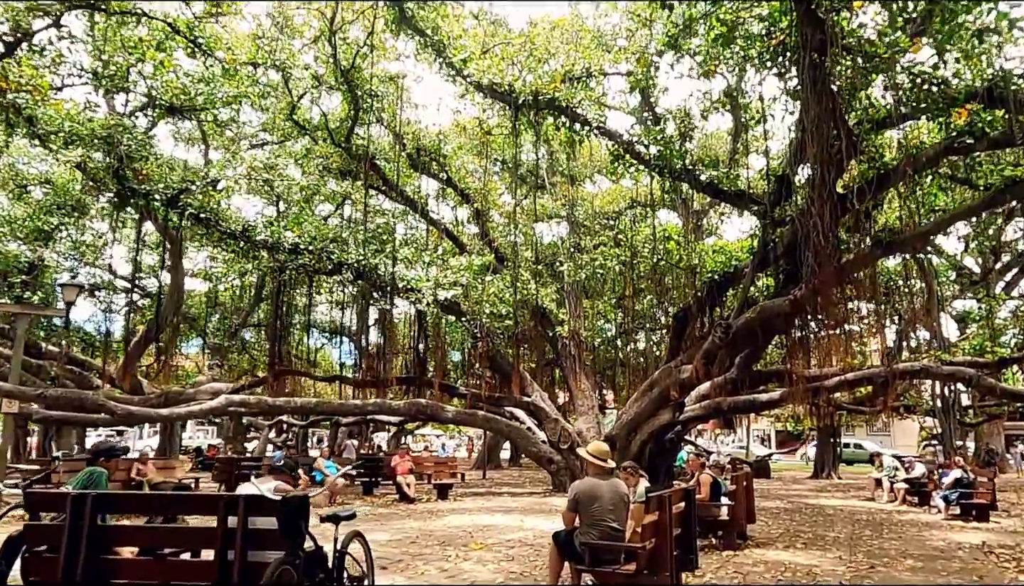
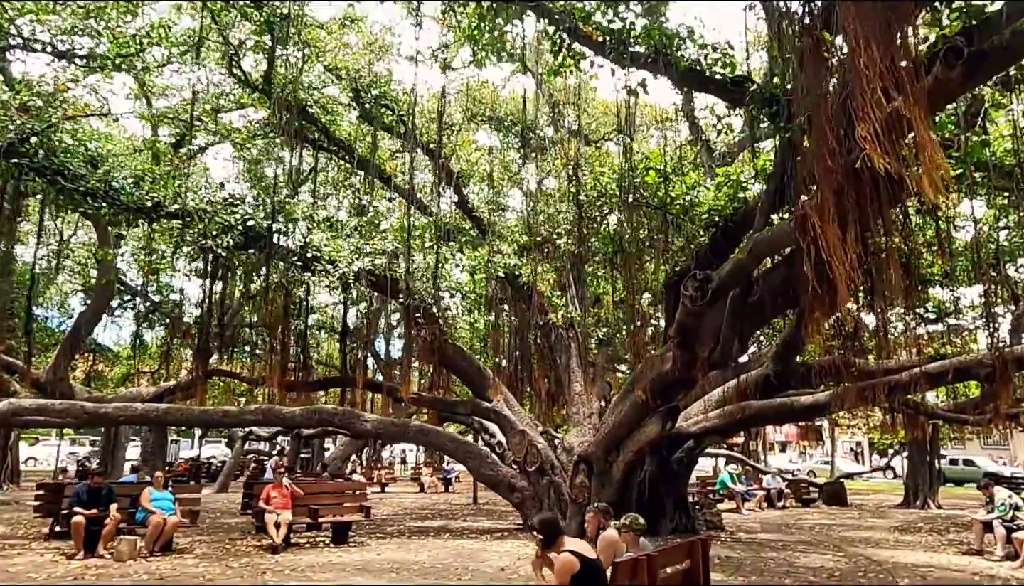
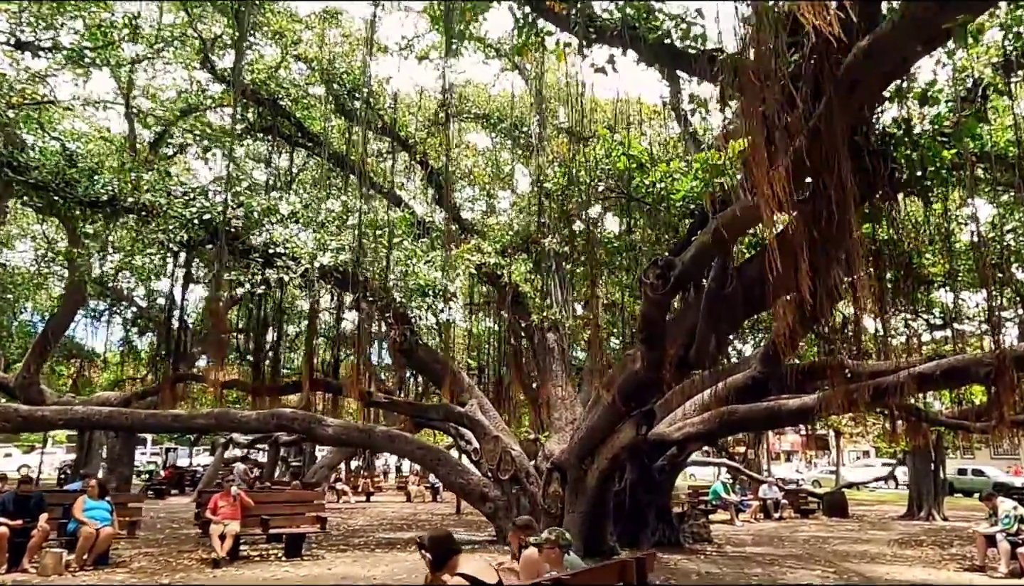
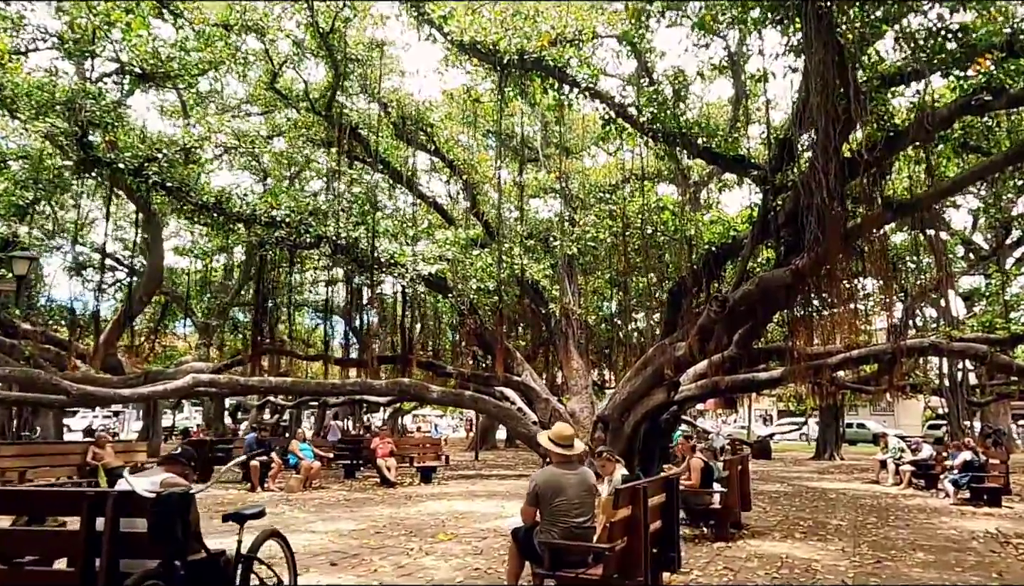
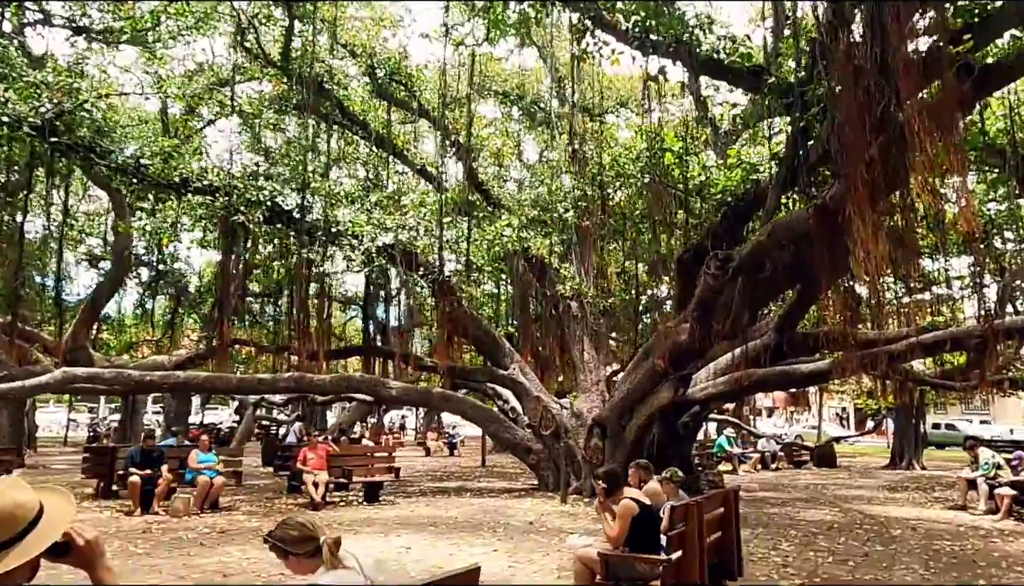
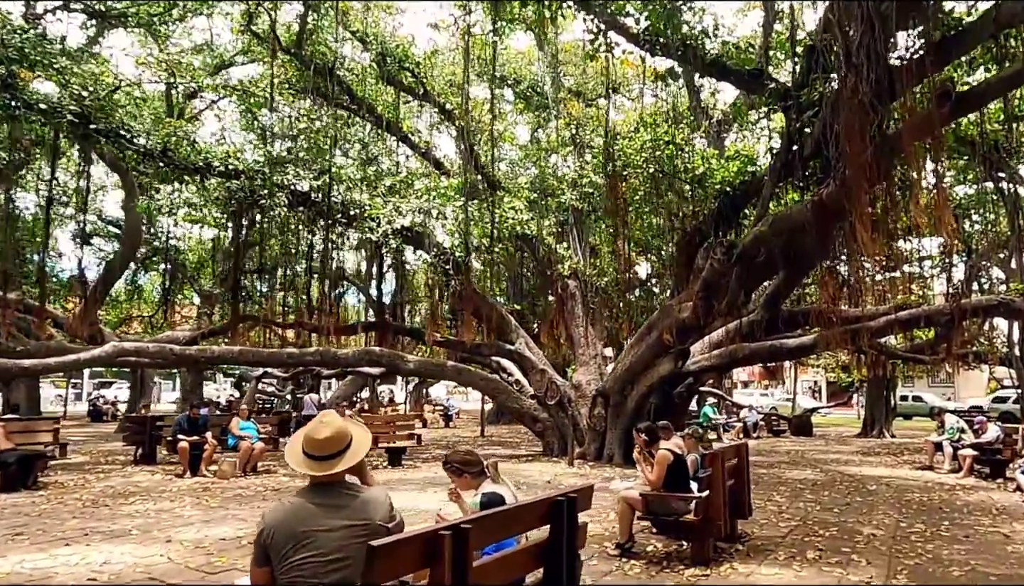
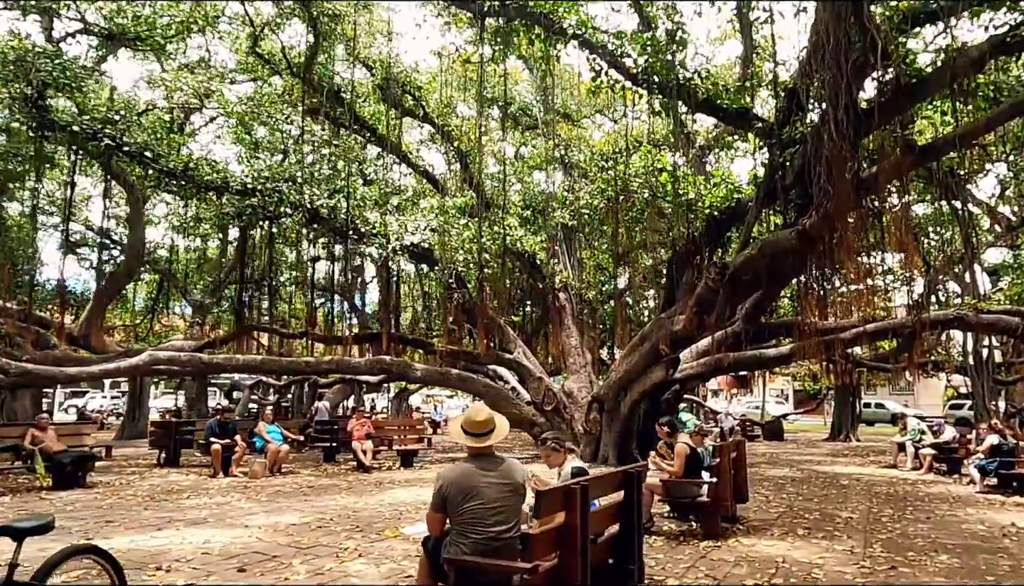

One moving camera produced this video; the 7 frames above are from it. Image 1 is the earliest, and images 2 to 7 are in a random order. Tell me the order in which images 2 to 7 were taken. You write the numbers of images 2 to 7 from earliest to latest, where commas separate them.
4, 7, 6, 5, 2, 3
